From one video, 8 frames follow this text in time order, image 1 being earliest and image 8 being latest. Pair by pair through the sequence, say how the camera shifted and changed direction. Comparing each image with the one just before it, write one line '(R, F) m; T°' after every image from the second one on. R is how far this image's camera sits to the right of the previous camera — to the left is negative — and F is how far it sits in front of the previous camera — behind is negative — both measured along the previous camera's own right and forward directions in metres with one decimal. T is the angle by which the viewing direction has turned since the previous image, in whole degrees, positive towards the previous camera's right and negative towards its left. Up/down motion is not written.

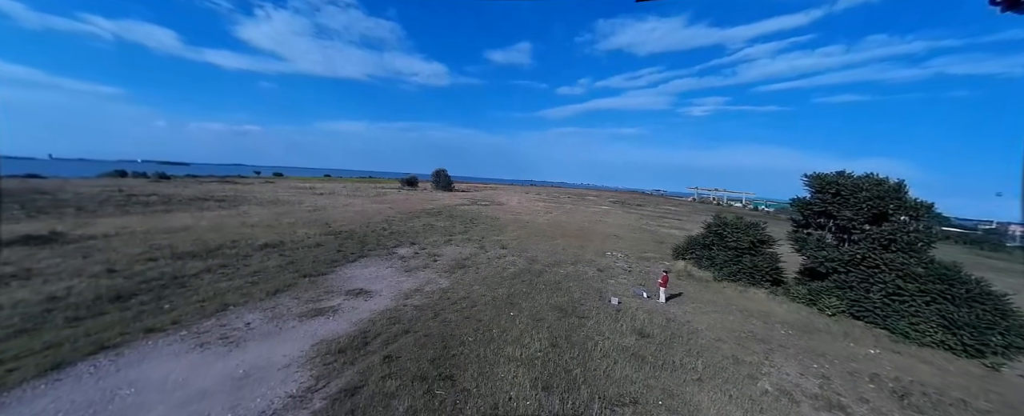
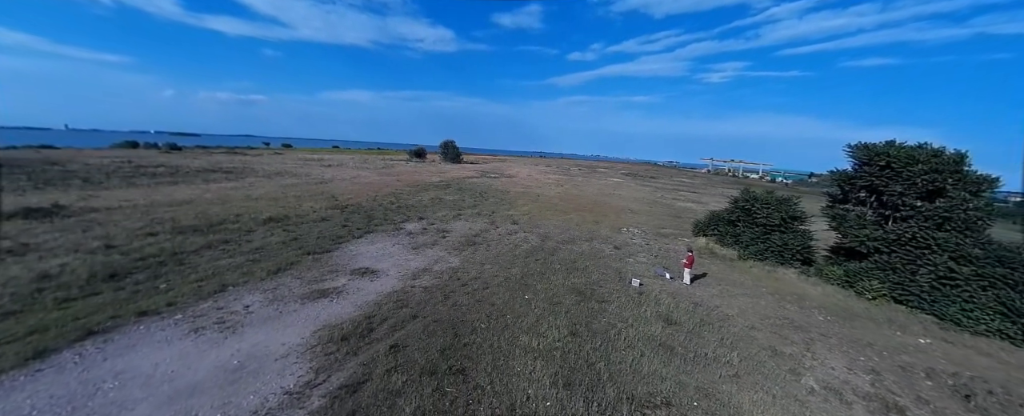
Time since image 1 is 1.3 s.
(-0.2, +0.9) m; -2°
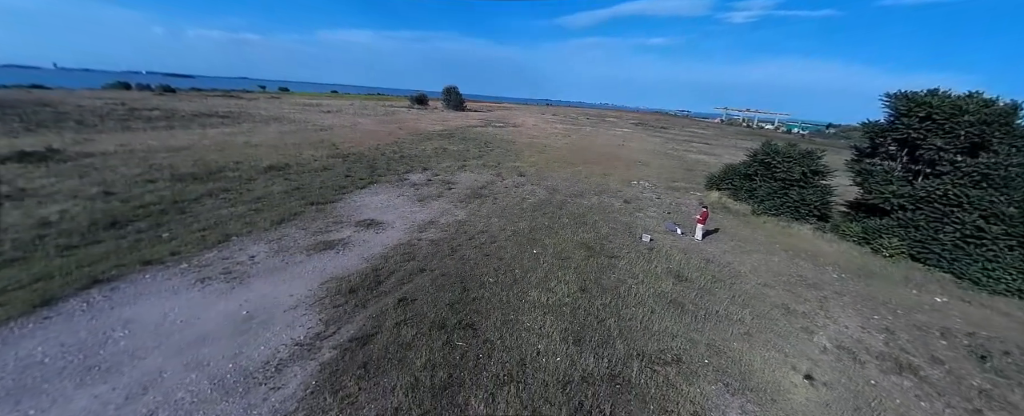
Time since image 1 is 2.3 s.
(-0.1, +0.5) m; -1°
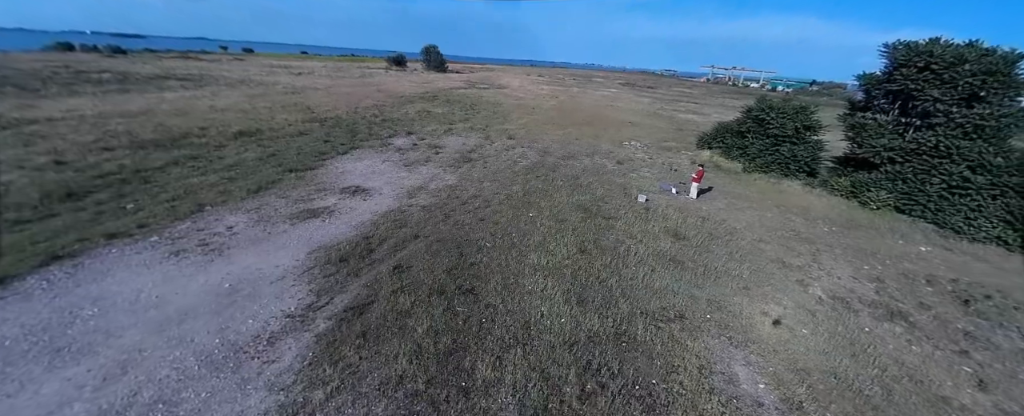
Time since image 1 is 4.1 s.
(-0.2, +0.3) m; +2°
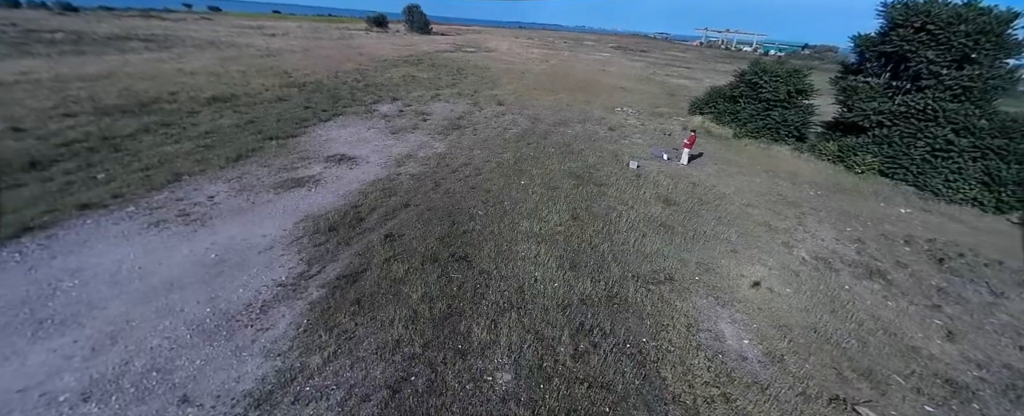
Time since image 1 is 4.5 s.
(0.0, +0.1) m; +1°
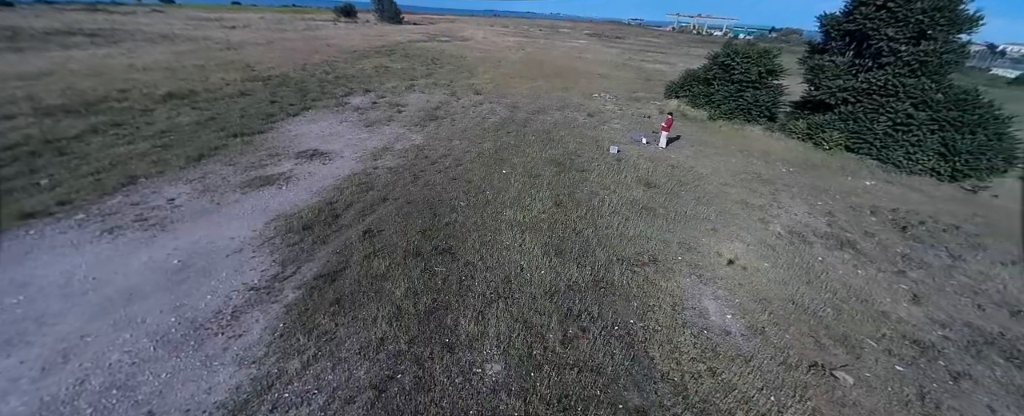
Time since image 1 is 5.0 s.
(+0.1, +0.1) m; +3°
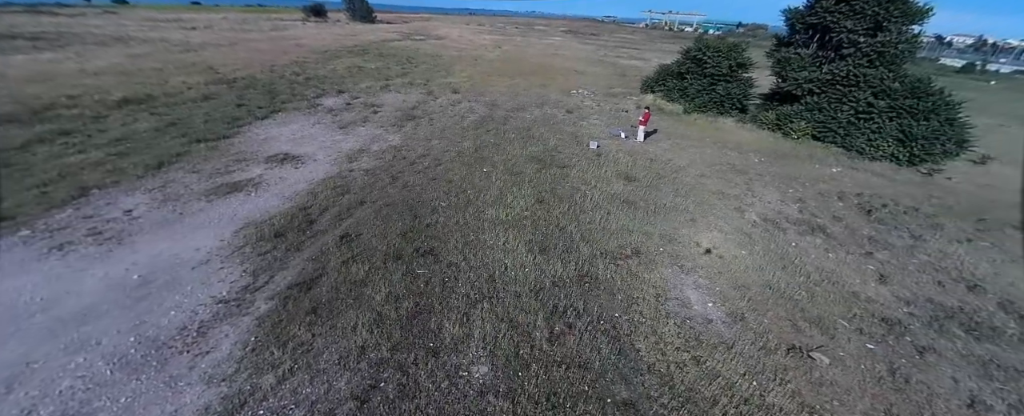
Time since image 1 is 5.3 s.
(+0.1, +0.1) m; +3°
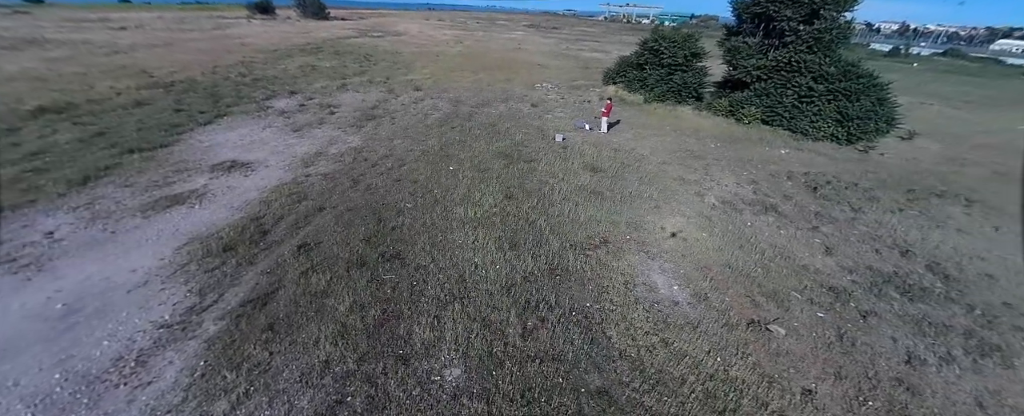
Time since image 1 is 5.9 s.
(+0.2, +0.1) m; +4°
